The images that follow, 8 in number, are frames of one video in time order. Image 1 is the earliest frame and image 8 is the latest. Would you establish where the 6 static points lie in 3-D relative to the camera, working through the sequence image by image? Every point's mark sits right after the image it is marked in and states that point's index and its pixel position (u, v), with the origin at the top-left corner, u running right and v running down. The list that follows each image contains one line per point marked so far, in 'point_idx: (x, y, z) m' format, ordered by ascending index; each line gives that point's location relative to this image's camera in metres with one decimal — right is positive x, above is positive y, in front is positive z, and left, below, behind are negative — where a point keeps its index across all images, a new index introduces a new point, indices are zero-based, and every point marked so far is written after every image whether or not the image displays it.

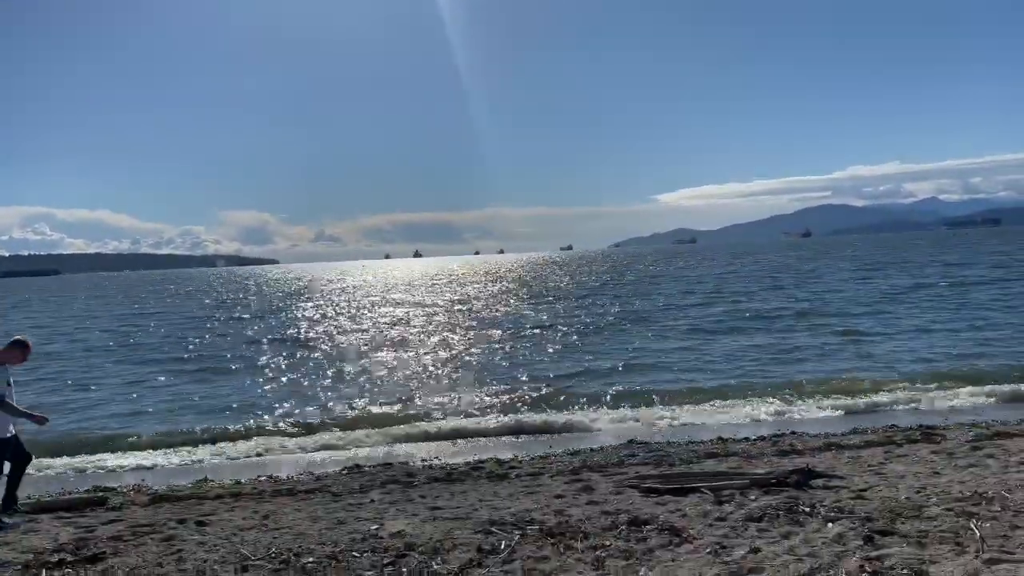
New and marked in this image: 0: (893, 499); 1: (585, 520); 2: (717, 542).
0: (+2.9, -1.6, +6.1) m
1: (+0.6, -1.8, +6.1) m
2: (+1.4, -1.7, +5.4) m
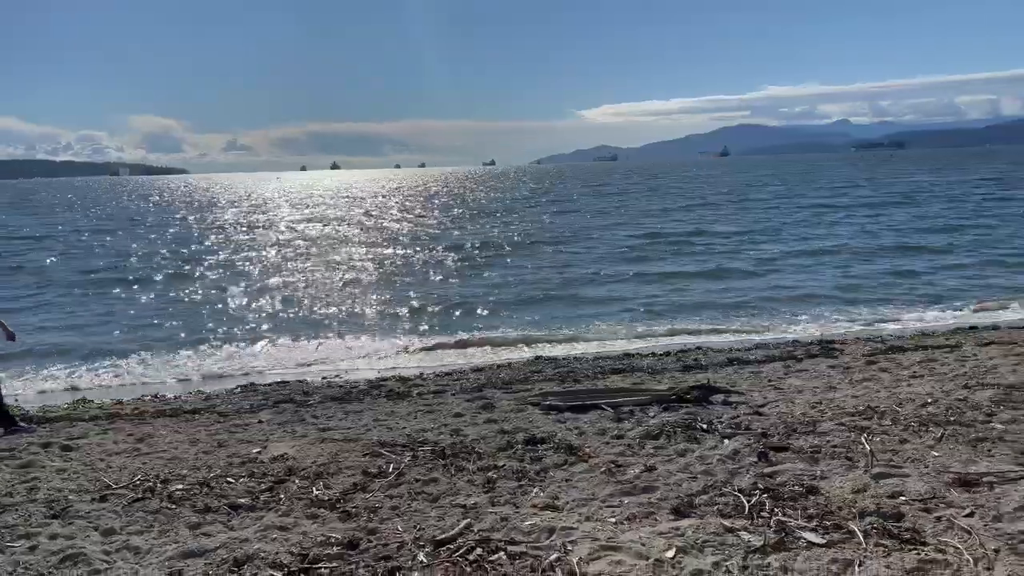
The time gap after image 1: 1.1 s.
0: (+2.1, -1.0, +6.1) m
1: (-0.2, -1.1, +5.9) m
2: (+0.6, -1.1, +5.3) m
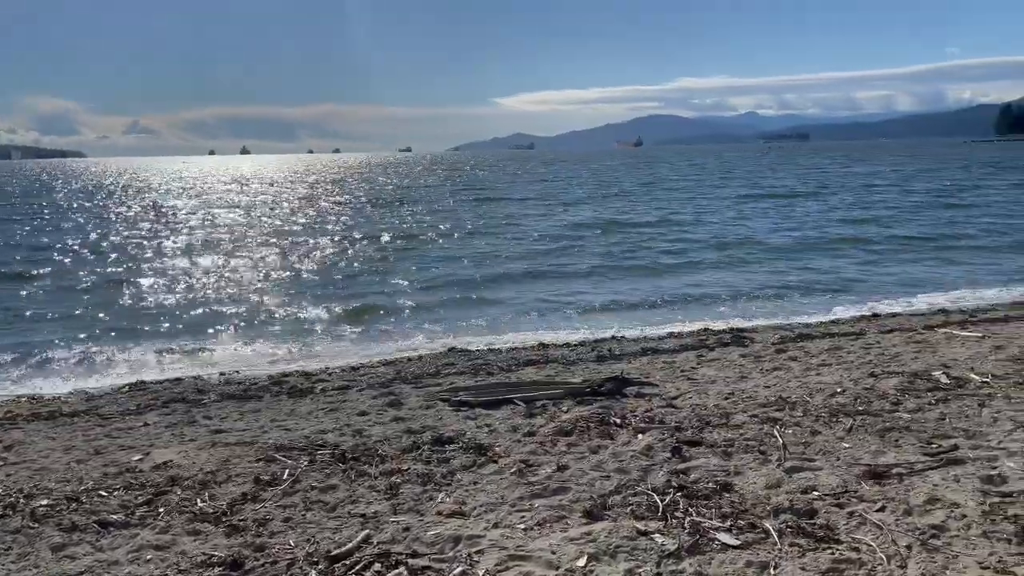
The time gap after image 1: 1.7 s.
0: (+1.4, -0.9, +6.0) m
1: (-0.9, -1.1, +5.5) m
2: (+0.1, -1.1, +5.0) m
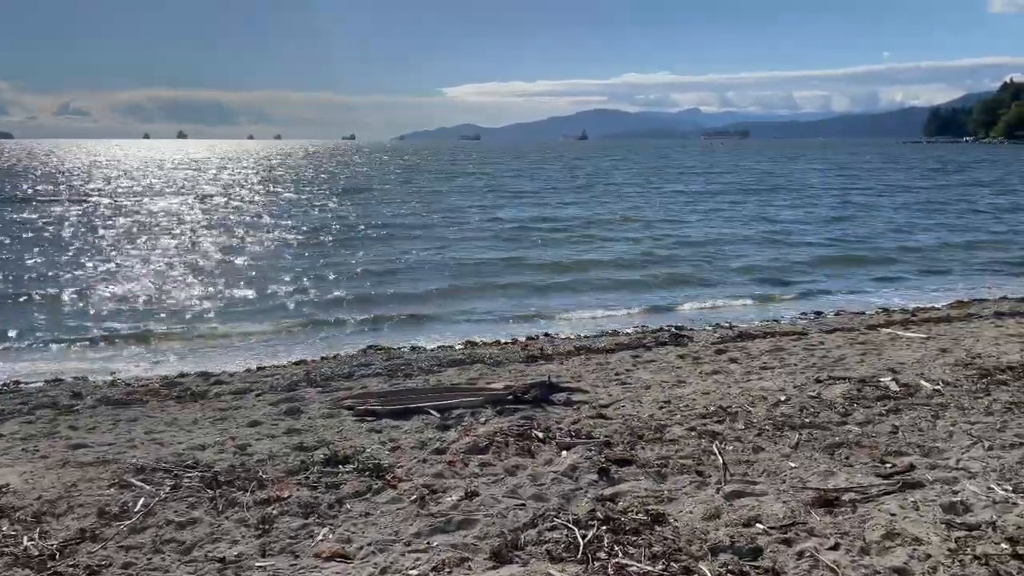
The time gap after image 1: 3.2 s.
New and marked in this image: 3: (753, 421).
0: (+0.8, -0.9, +5.4) m
1: (-1.5, -1.0, +4.7) m
2: (-0.5, -1.1, +4.3) m
3: (+1.6, -0.9, +5.2) m
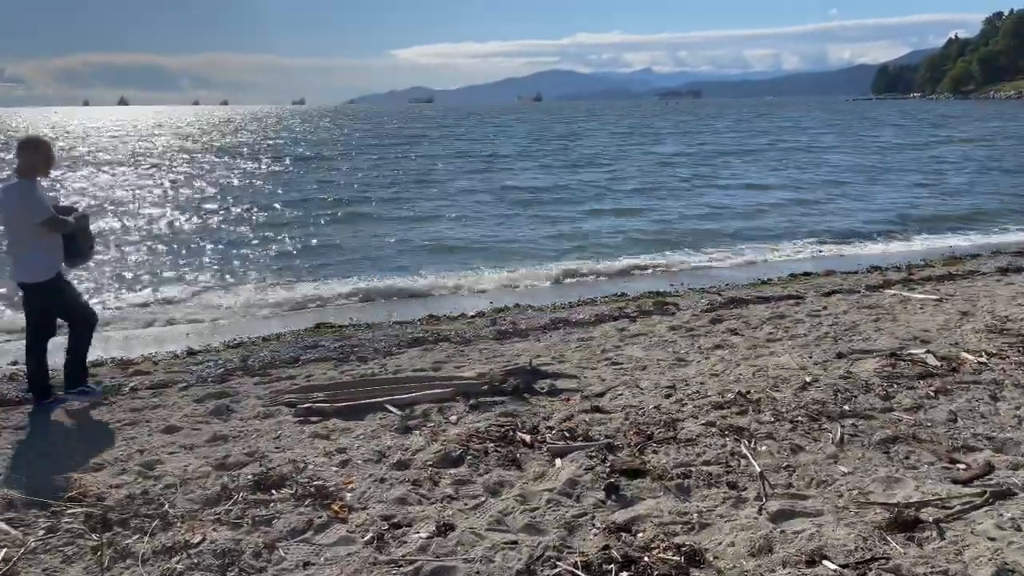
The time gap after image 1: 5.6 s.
0: (+0.7, -0.7, +4.5) m
1: (-1.5, -0.9, +3.7) m
2: (-0.5, -1.0, +3.3) m
3: (+1.5, -0.7, +4.3) m
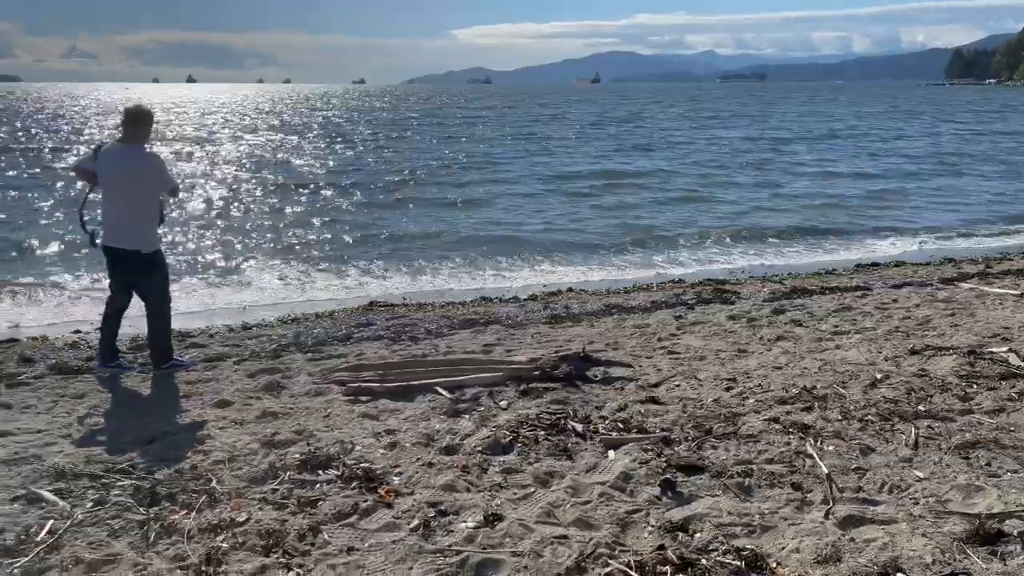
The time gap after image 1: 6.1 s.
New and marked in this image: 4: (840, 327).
0: (+1.0, -0.6, +4.3) m
1: (-1.3, -0.8, +3.7) m
2: (-0.3, -0.9, +3.2) m
3: (+1.7, -0.6, +4.1) m
4: (+2.5, -0.3, +6.1) m
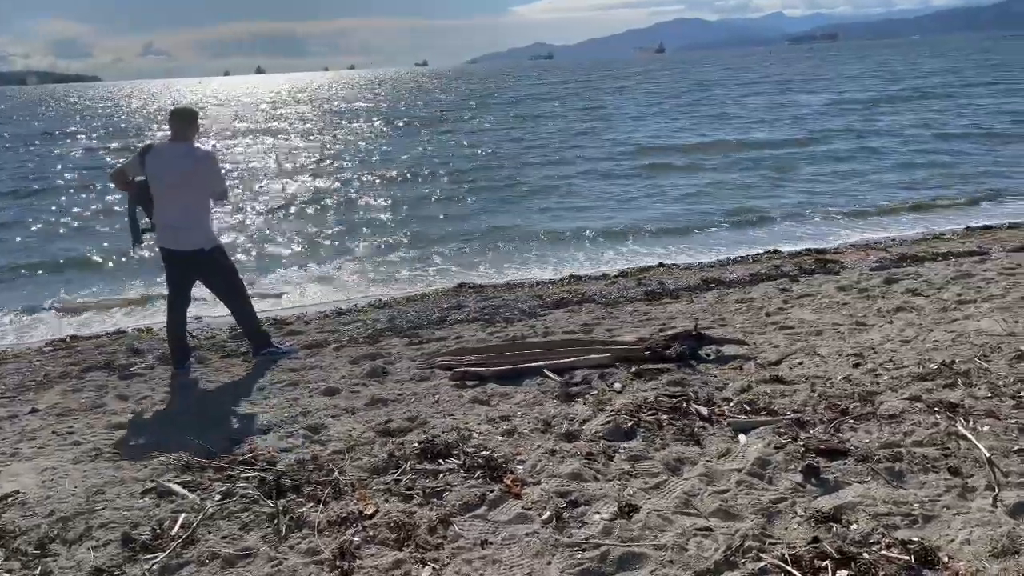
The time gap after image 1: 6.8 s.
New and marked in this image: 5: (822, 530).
0: (+1.6, -0.5, +4.0) m
1: (-0.8, -0.7, +3.6) m
2: (+0.2, -0.8, +3.1) m
3: (+2.3, -0.5, +3.8) m
4: (+3.3, -0.1, +5.7) m
5: (+1.1, -0.8, +2.8) m
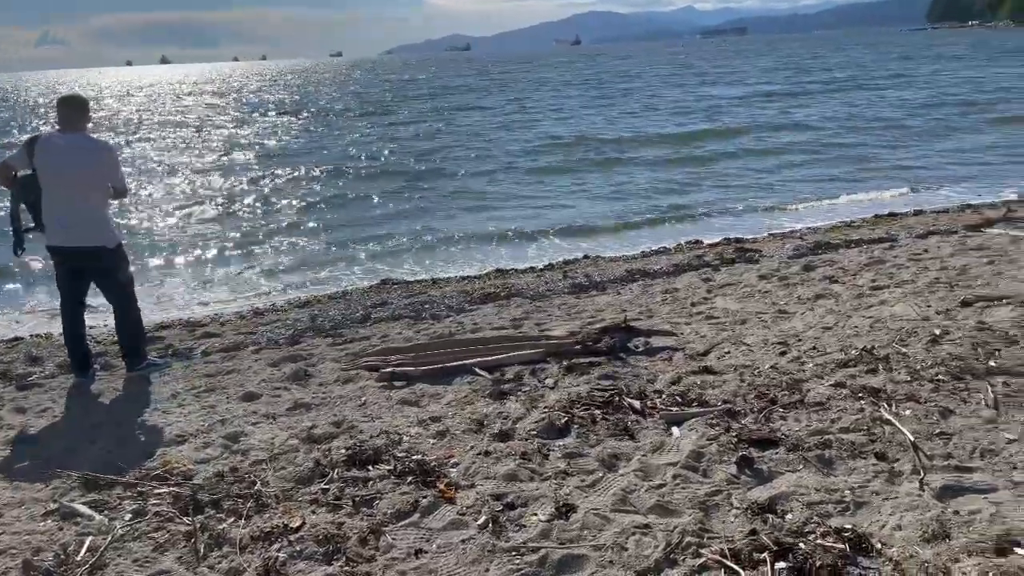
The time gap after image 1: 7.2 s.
0: (+1.2, -0.4, +4.1) m
1: (-1.0, -0.7, +3.4) m
2: (-0.1, -0.8, +3.0) m
3: (+2.0, -0.4, +3.9) m
4: (+2.7, 0.0, +5.9) m
5: (+0.9, -0.8, +2.8) m
